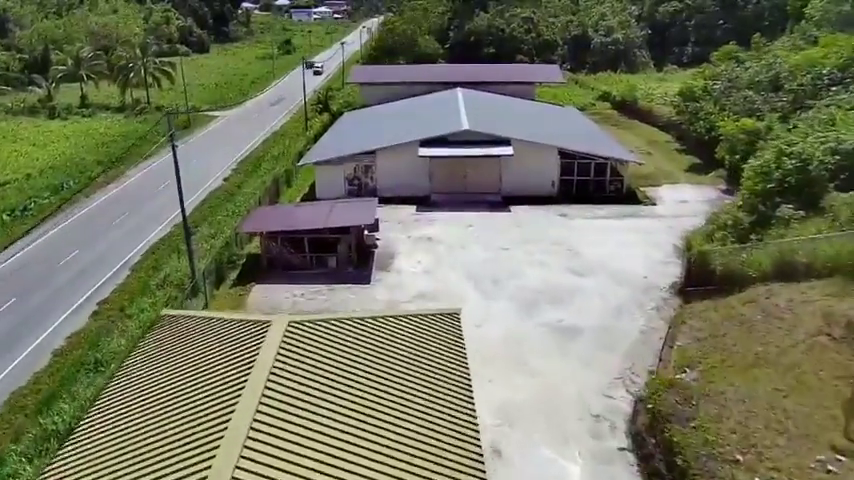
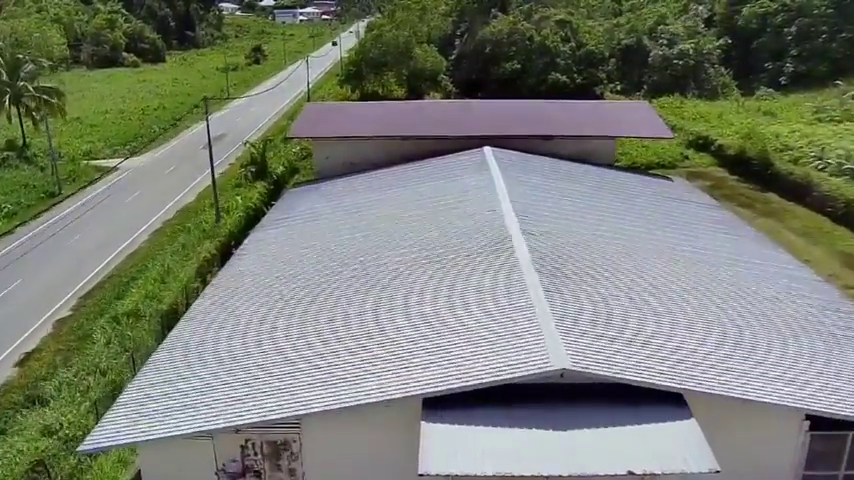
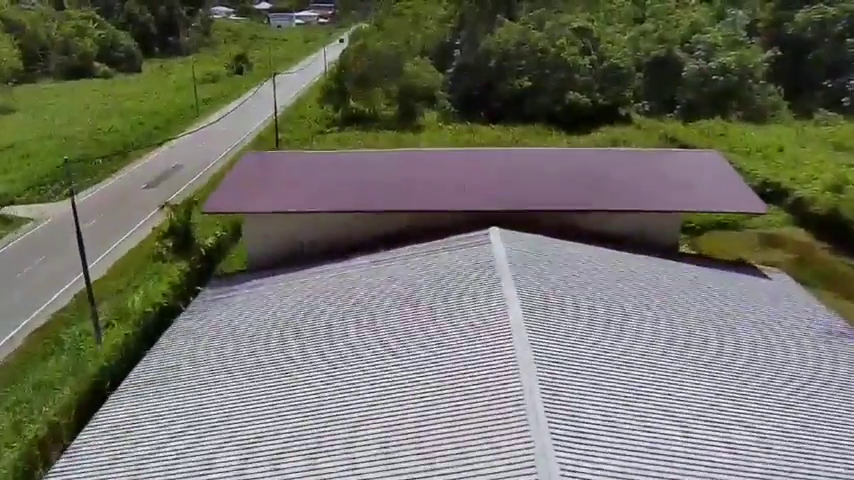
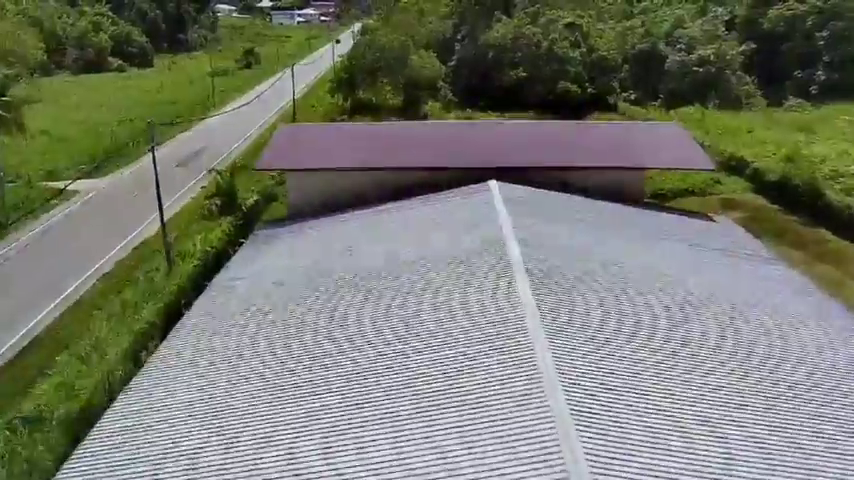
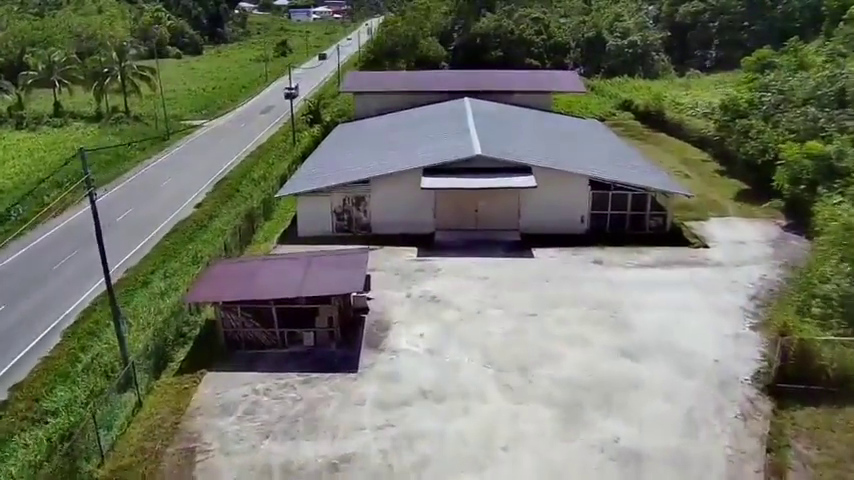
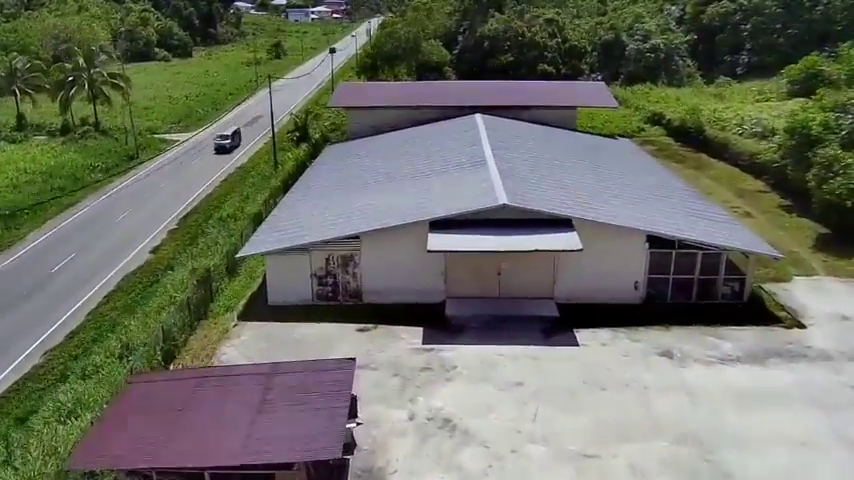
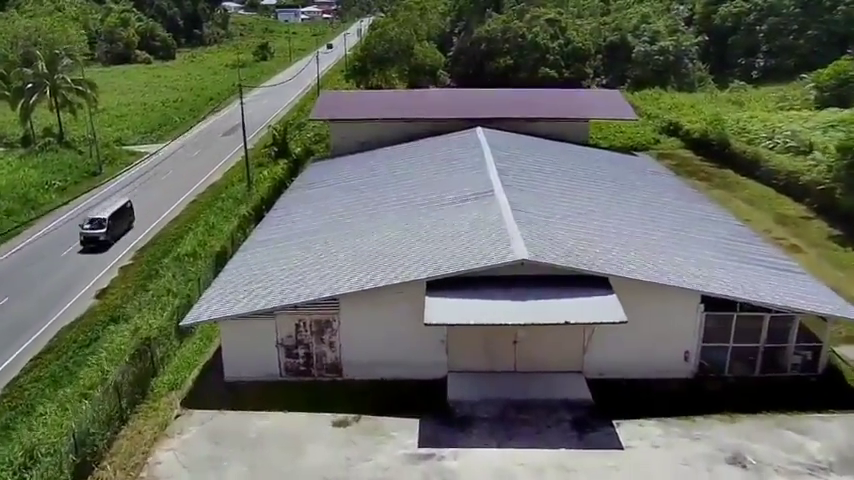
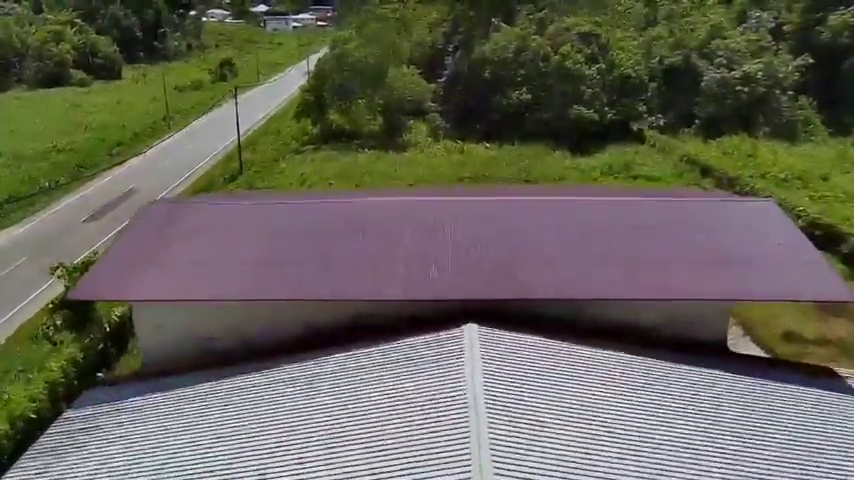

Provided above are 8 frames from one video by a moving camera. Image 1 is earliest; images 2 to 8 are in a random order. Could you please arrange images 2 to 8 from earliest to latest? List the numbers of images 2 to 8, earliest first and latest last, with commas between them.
5, 6, 7, 2, 4, 3, 8
